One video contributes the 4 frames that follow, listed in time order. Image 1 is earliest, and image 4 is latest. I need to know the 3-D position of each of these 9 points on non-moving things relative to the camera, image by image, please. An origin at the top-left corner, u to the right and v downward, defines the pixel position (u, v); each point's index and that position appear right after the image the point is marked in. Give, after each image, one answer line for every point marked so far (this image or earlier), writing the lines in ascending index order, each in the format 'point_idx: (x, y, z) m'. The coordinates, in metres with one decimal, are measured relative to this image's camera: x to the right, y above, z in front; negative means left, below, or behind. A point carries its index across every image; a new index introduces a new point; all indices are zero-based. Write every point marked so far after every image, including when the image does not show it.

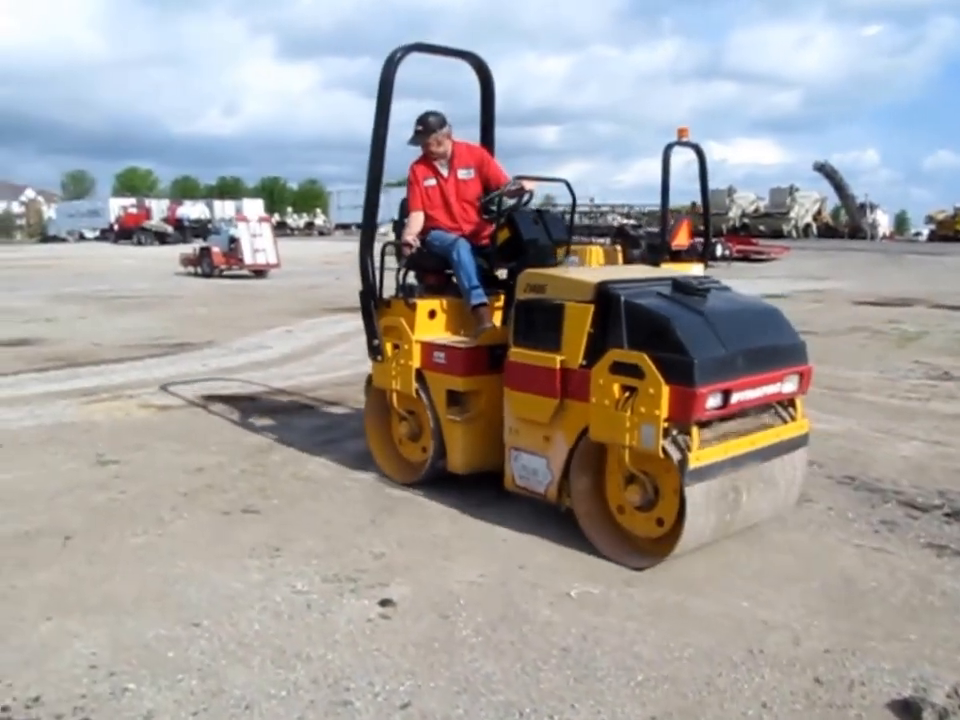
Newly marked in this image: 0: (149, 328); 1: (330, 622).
0: (-5.6, +0.5, +14.9) m
1: (-0.8, -1.5, +5.0) m
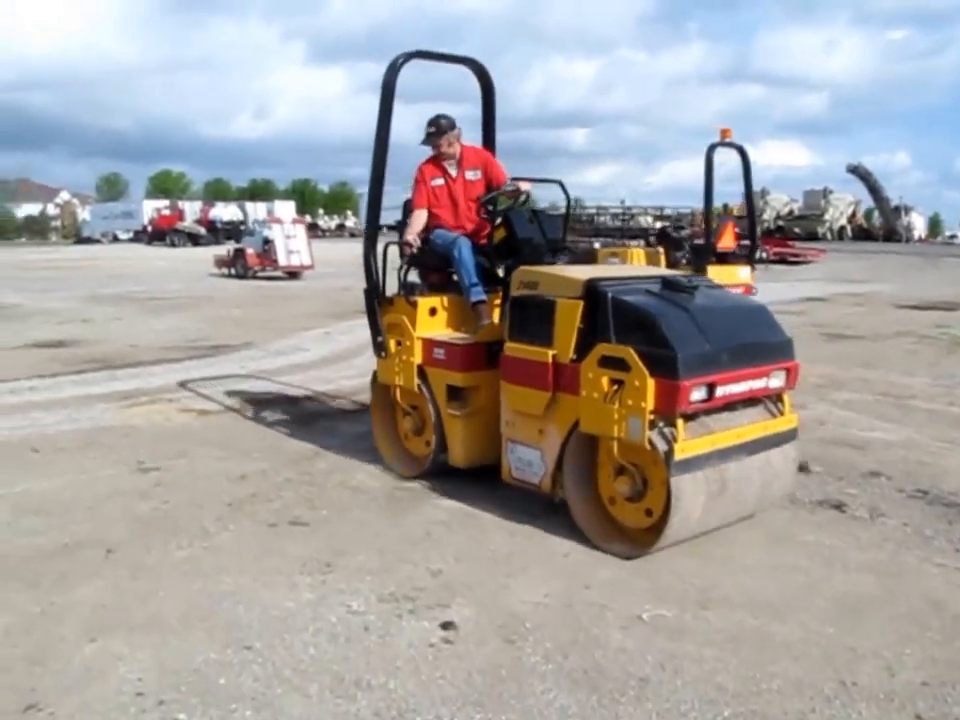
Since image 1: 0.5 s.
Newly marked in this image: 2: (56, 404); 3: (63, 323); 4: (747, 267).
0: (-4.9, +0.5, +14.7) m
1: (-0.5, -1.5, +4.6) m
2: (-4.4, -0.5, +9.2) m
3: (-6.9, +0.6, +14.7) m
4: (+4.4, +1.5, +14.6) m
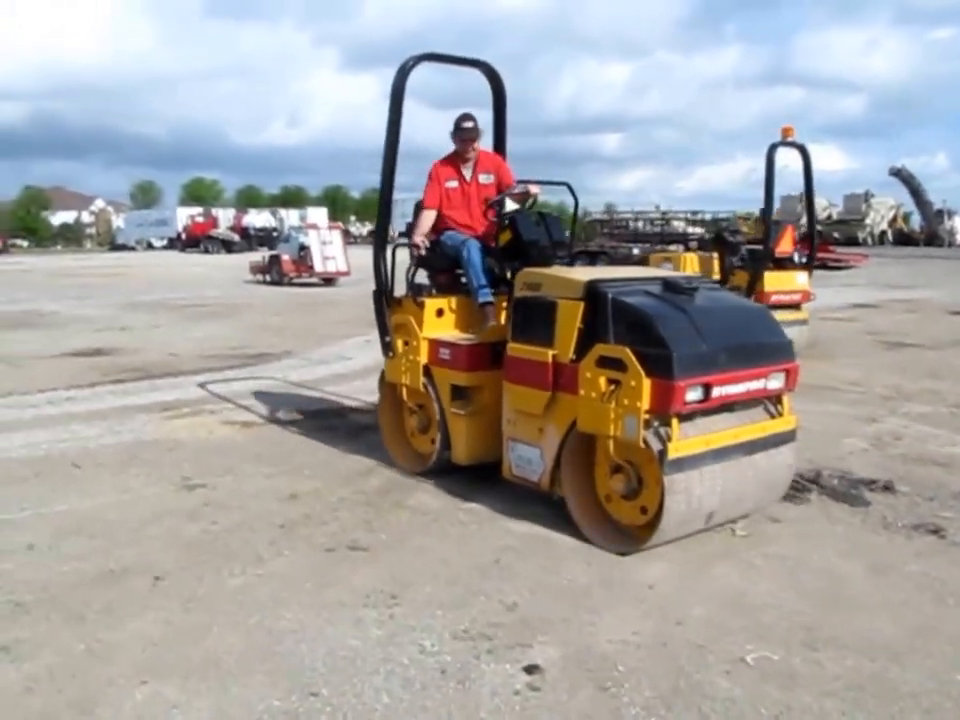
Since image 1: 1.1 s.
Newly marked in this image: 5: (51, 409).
0: (-4.2, +0.4, +14.4) m
1: (0.0, -1.6, +4.1) m
2: (-3.8, -0.6, +8.8) m
3: (-6.2, +0.5, +14.4) m
4: (+5.1, +1.4, +13.9) m
5: (-4.4, -0.5, +9.1) m
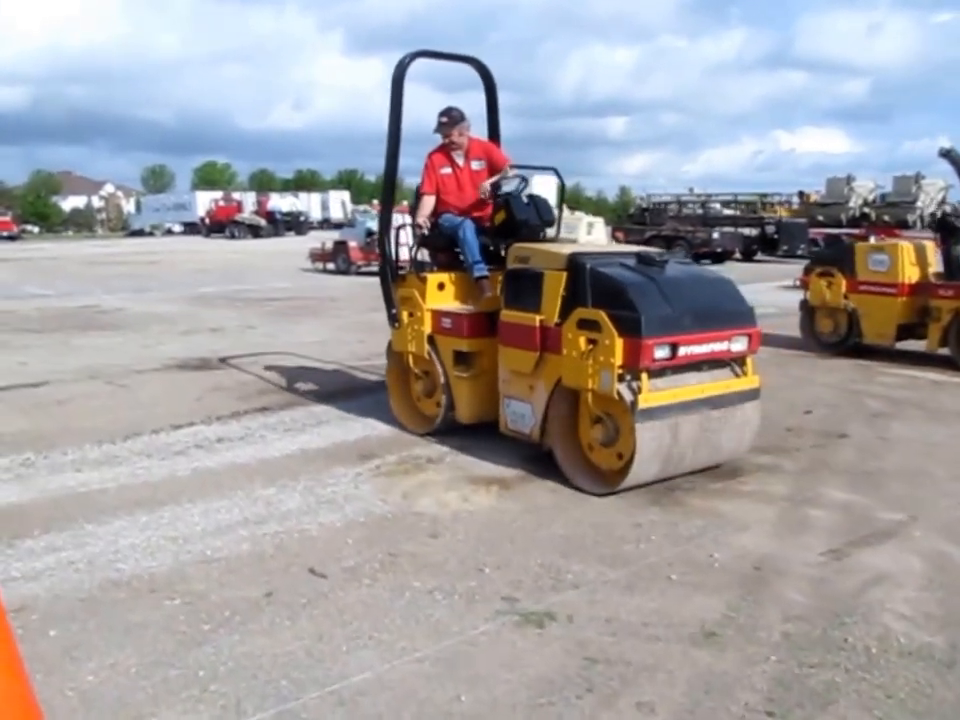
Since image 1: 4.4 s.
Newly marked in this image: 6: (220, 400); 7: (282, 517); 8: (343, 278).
0: (-1.8, +0.2, +11.7) m
1: (+2.5, -1.8, +1.5) m
2: (-1.4, -0.8, +6.1) m
3: (-3.9, +0.3, +11.6) m
4: (+7.5, +1.3, +11.4) m
5: (-2.0, -0.7, +6.4) m
6: (-2.4, -0.4, +8.2) m
7: (-1.2, -0.9, +5.3) m
8: (-3.1, +1.8, +19.8) m
